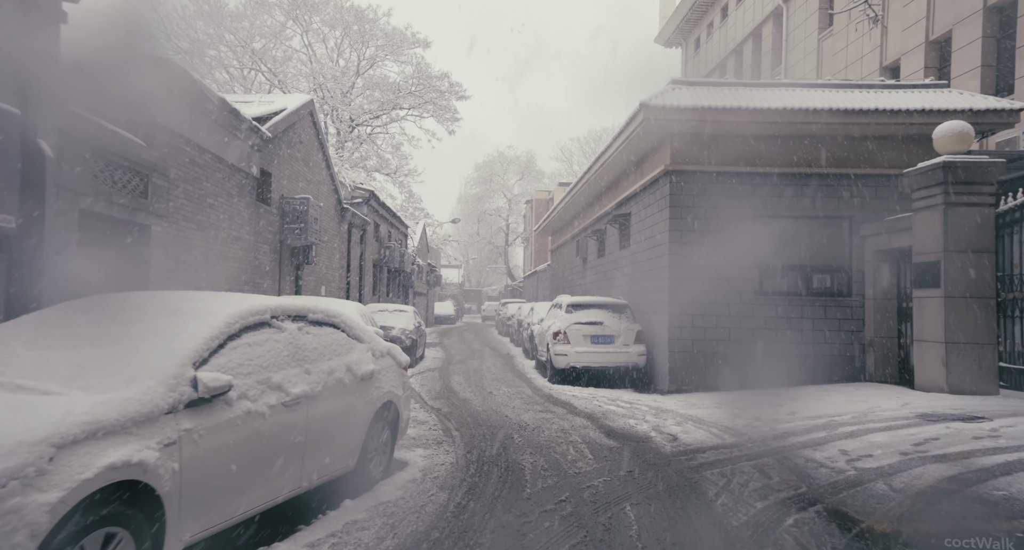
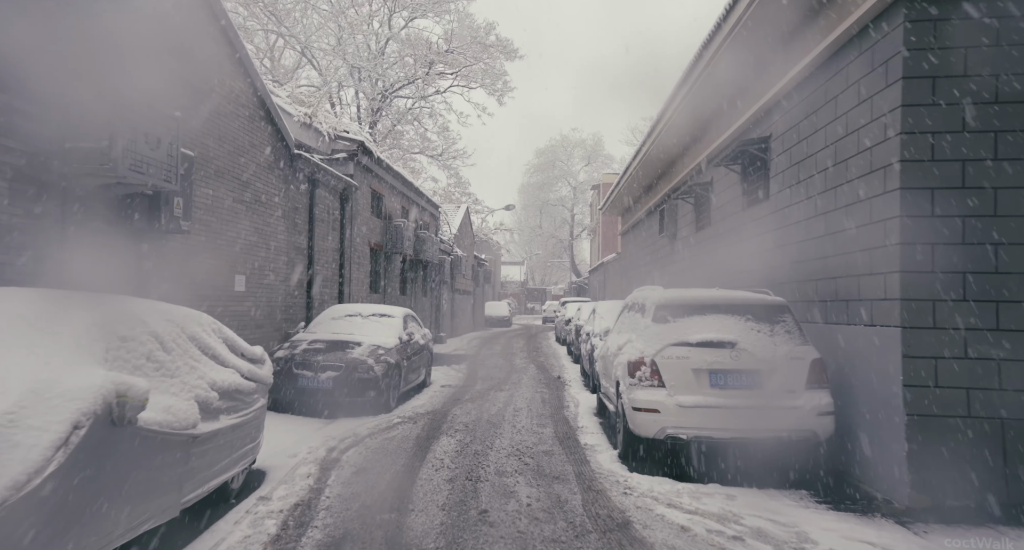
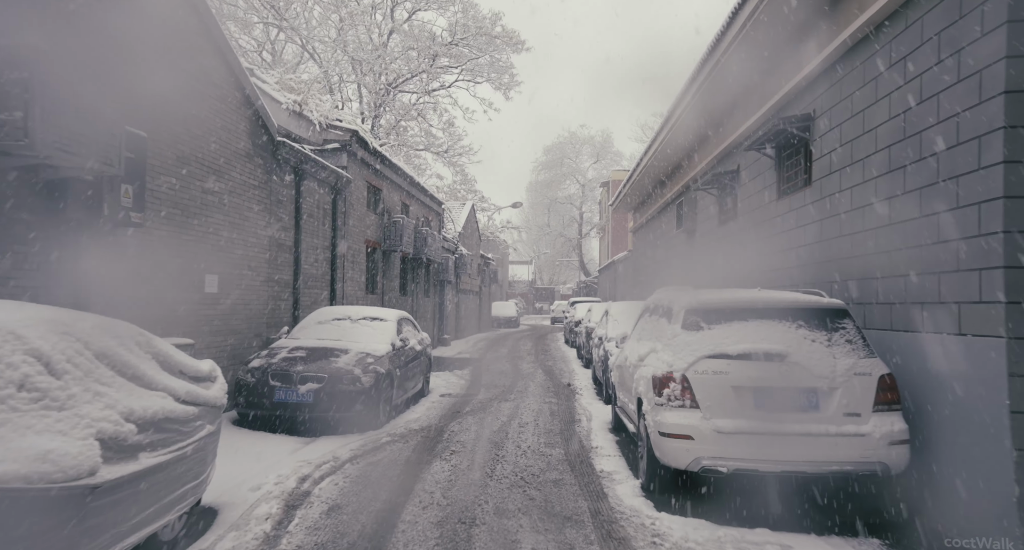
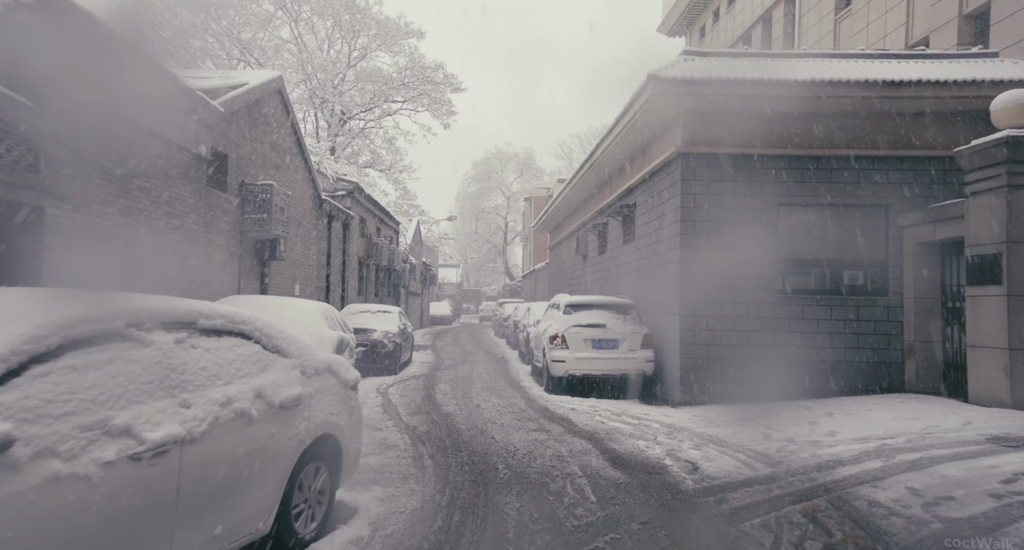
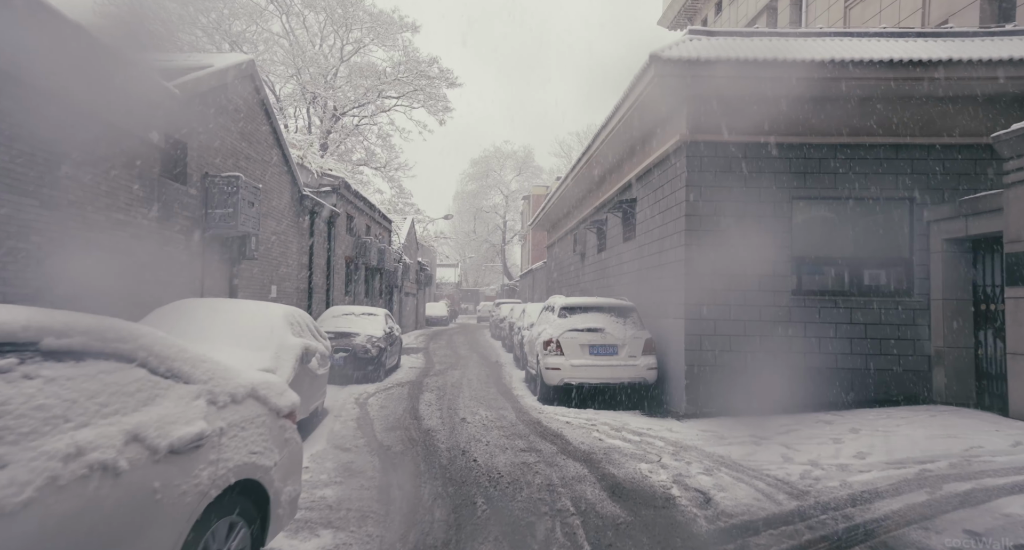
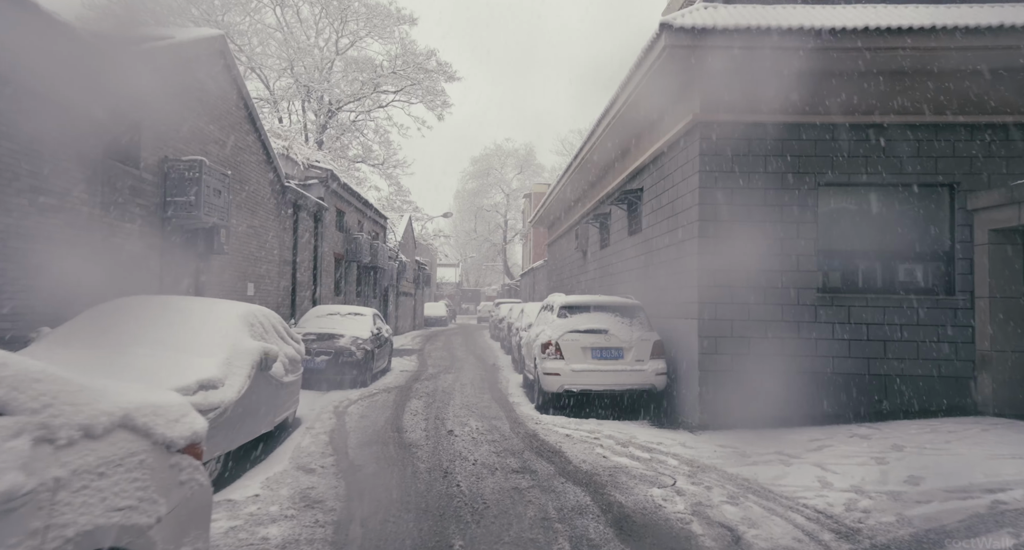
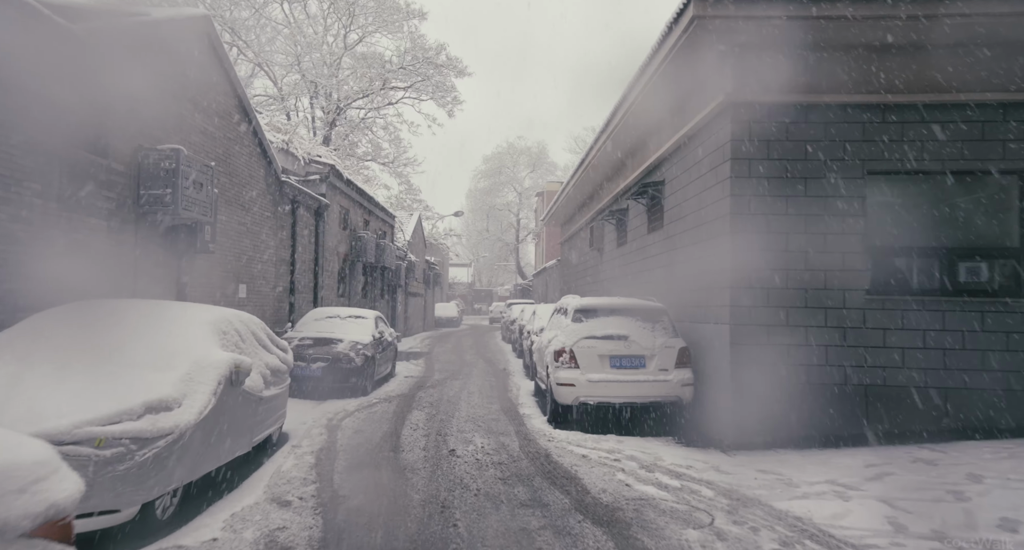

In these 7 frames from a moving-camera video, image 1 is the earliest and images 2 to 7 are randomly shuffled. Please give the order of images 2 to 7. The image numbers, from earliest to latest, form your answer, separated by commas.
4, 5, 6, 7, 2, 3
